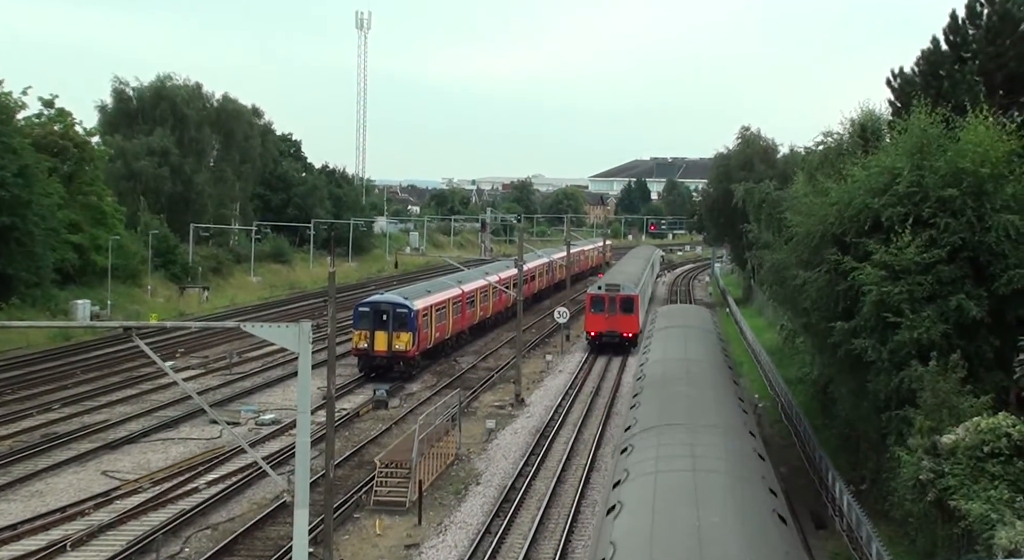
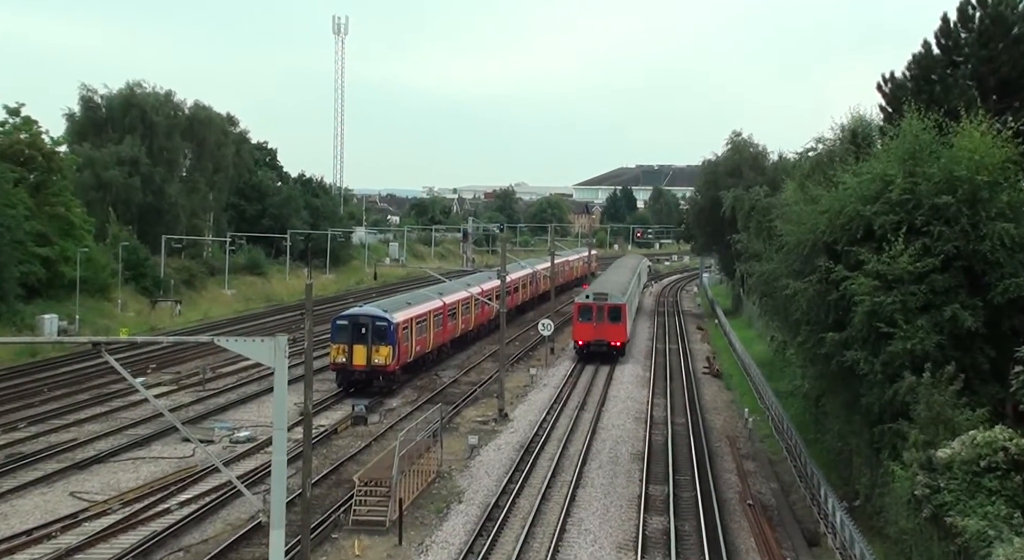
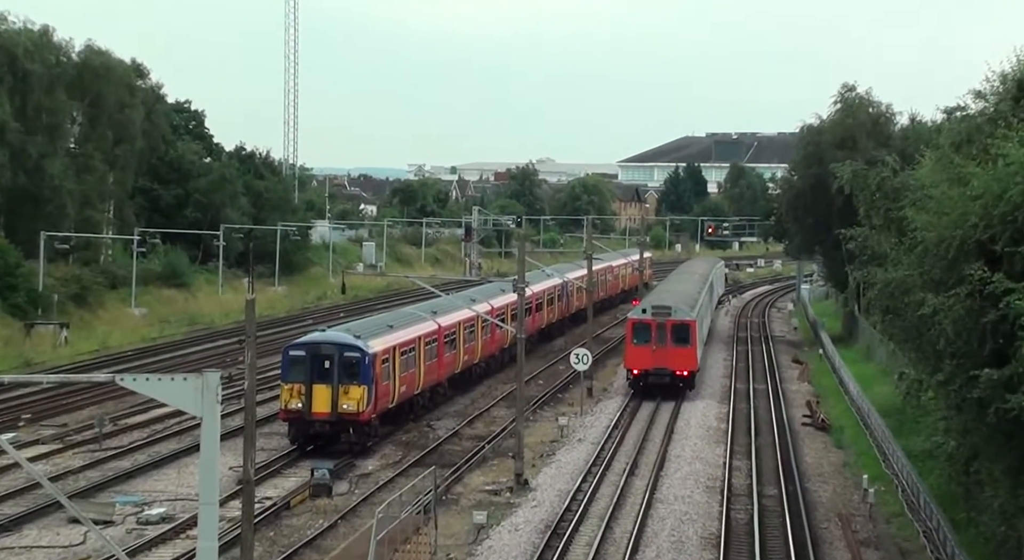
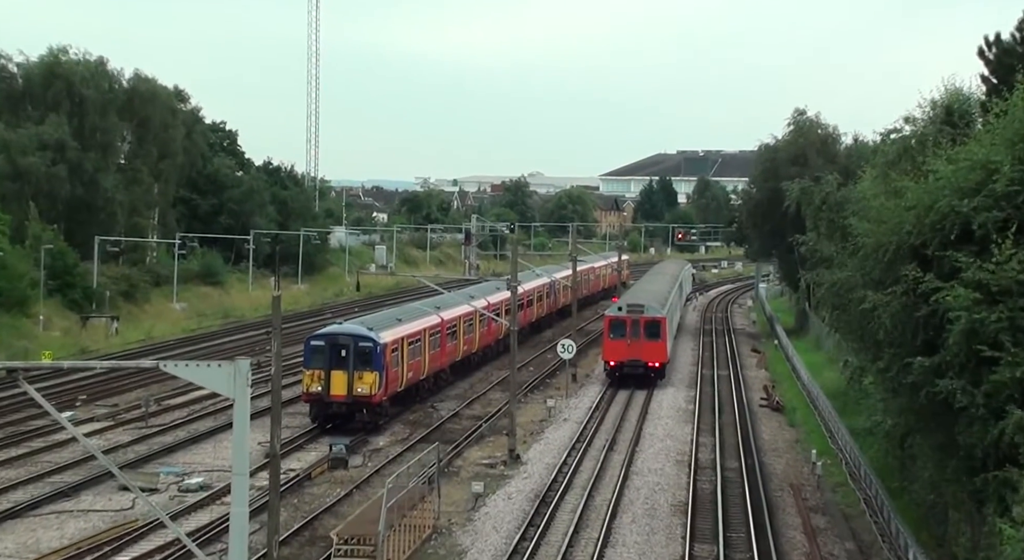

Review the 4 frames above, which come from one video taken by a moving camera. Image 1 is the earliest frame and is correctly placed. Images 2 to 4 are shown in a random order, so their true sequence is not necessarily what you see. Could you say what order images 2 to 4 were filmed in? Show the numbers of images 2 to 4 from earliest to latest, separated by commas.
2, 4, 3
